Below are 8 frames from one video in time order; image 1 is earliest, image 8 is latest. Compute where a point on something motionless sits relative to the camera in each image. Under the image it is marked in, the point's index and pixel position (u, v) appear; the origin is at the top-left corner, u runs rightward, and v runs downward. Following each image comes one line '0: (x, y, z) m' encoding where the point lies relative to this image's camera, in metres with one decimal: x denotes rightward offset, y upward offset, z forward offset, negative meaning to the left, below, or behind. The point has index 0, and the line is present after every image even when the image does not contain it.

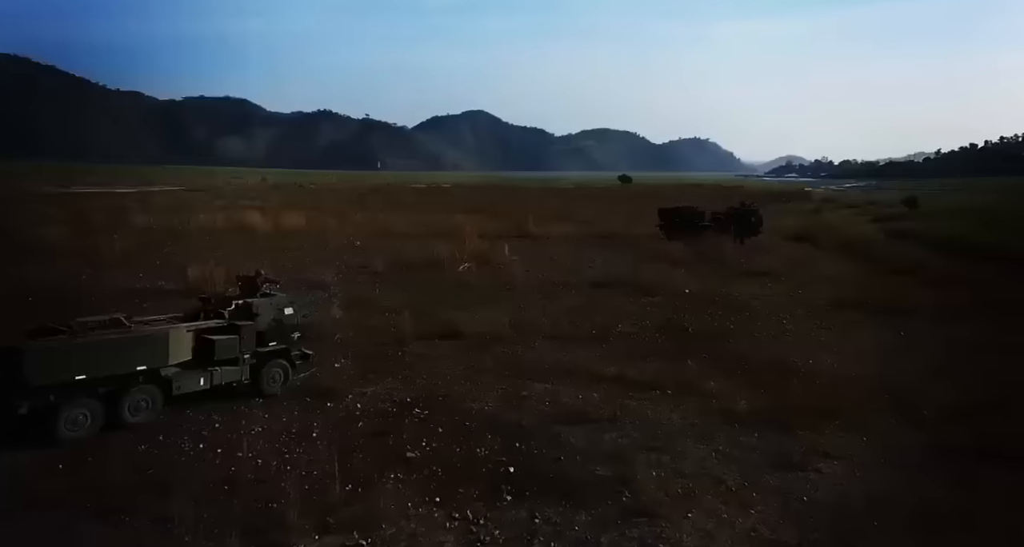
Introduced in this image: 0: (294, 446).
0: (-2.0, -1.6, +7.3) m
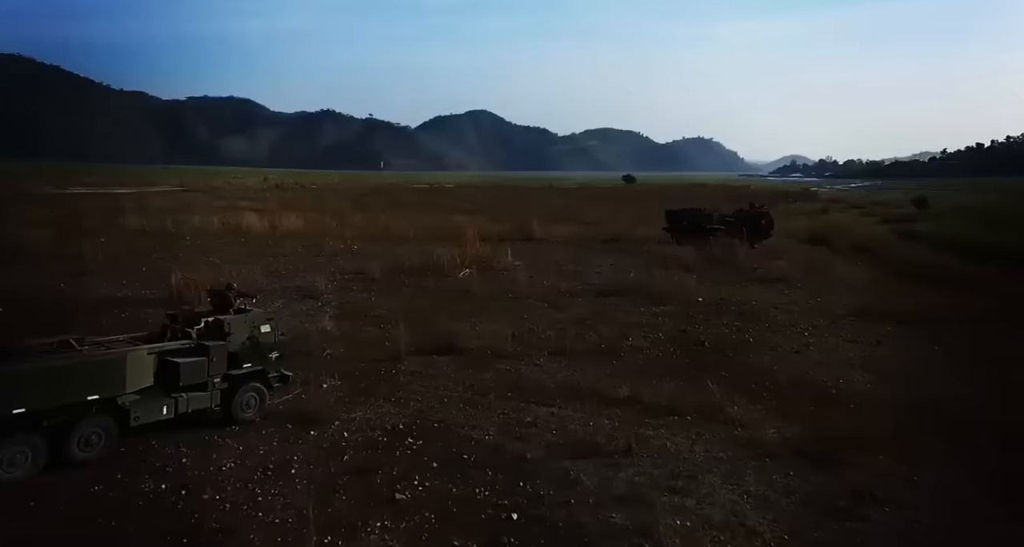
0: (-1.9, -1.7, +6.5) m
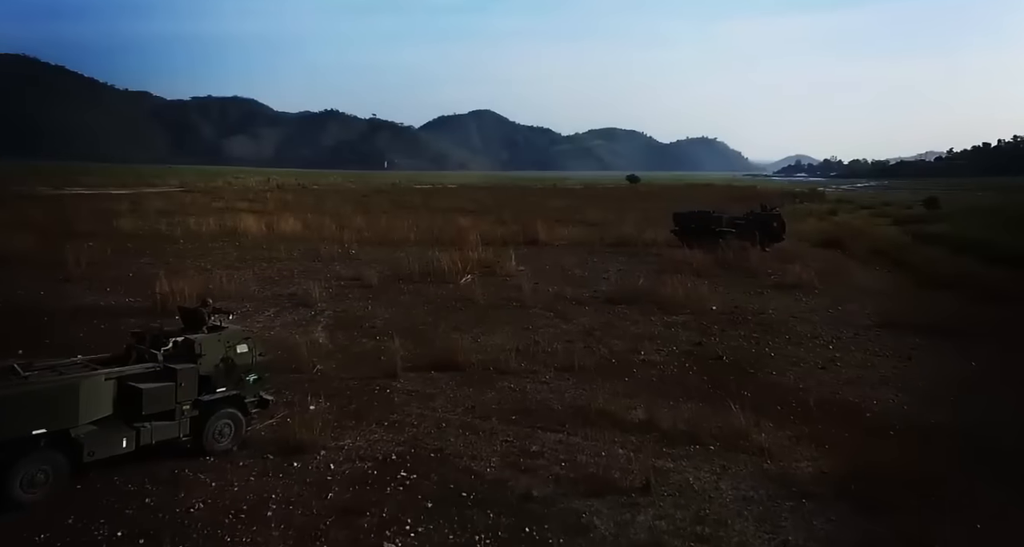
0: (-1.9, -1.8, +5.7) m
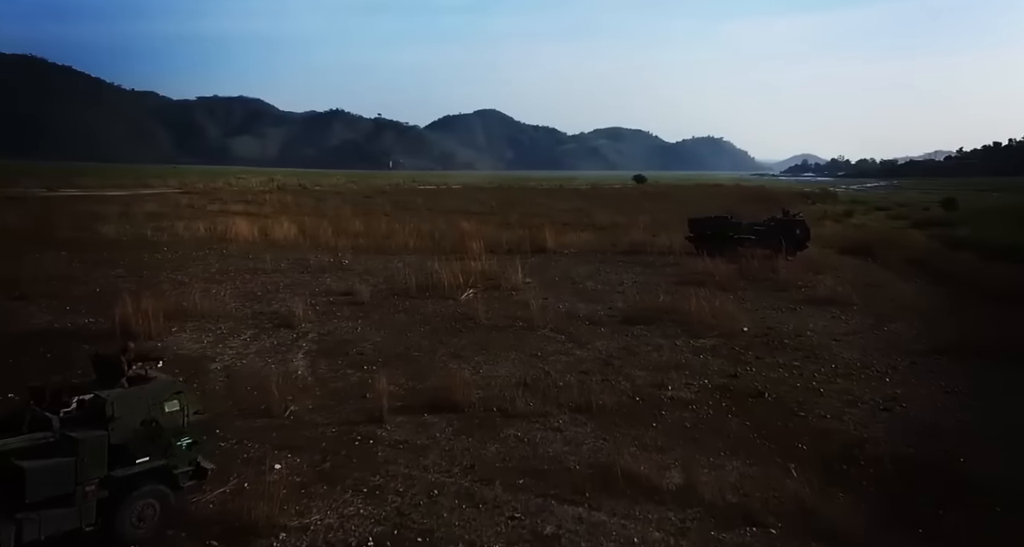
0: (-1.9, -2.1, +4.2) m
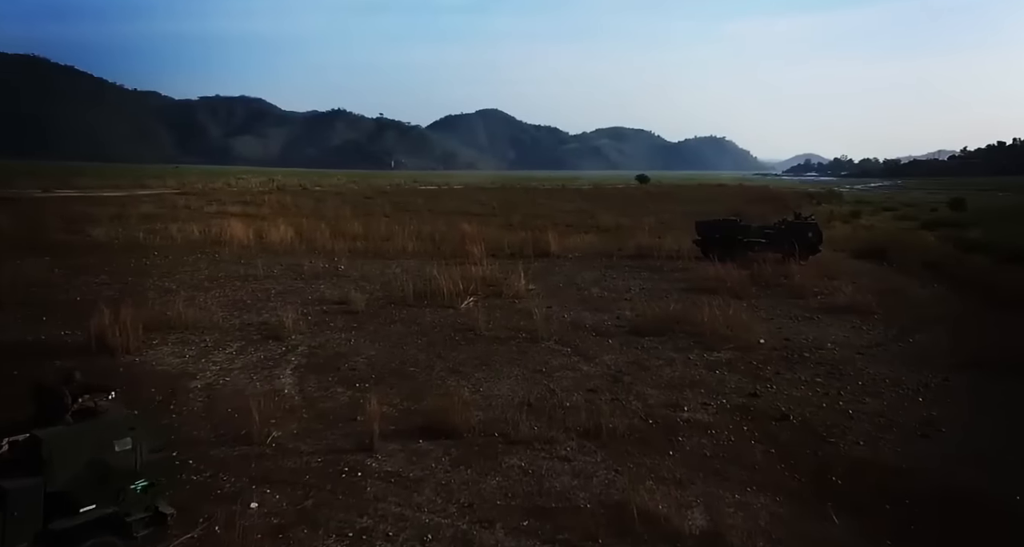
0: (-1.8, -2.2, +3.5) m
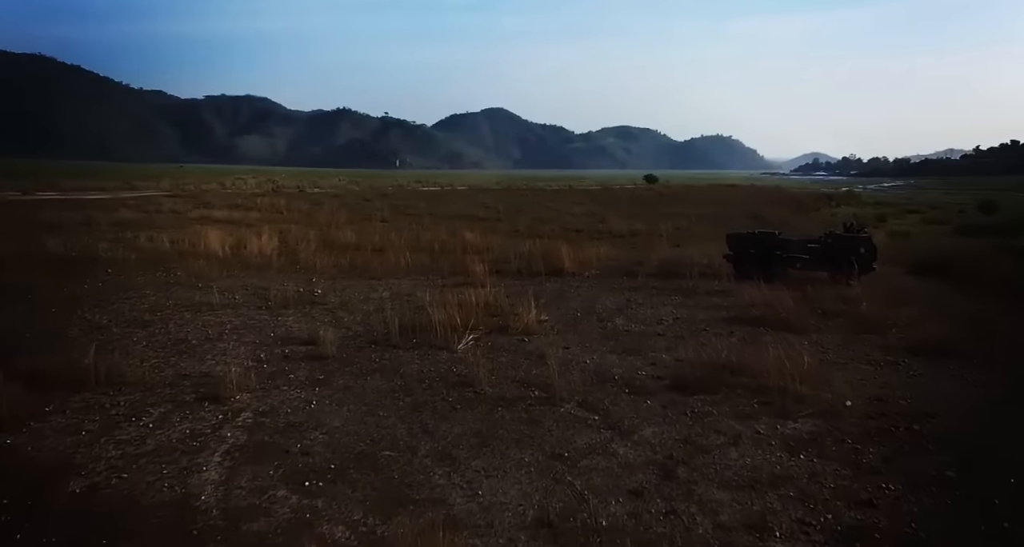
0: (-1.8, -2.7, +0.8) m
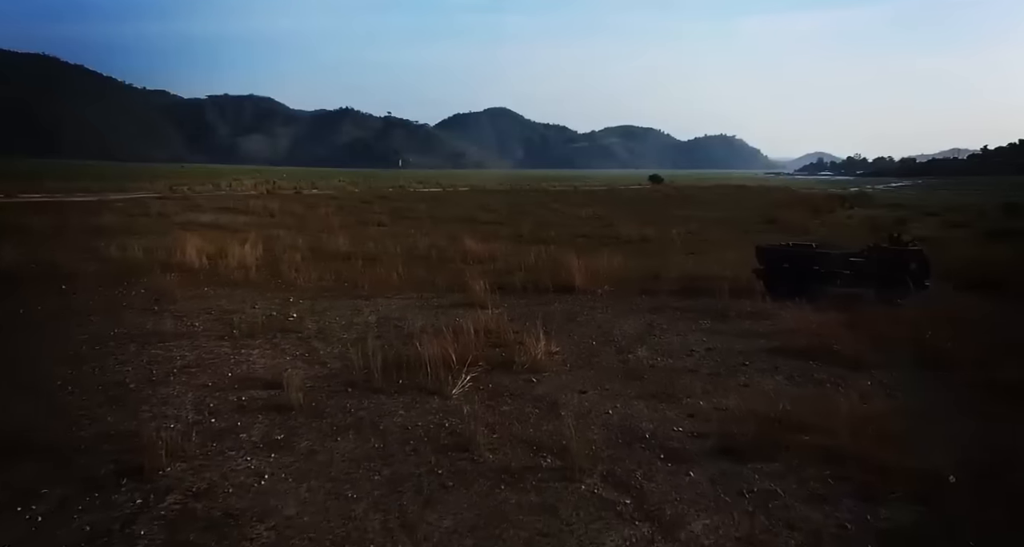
0: (-1.8, -3.0, -1.2) m
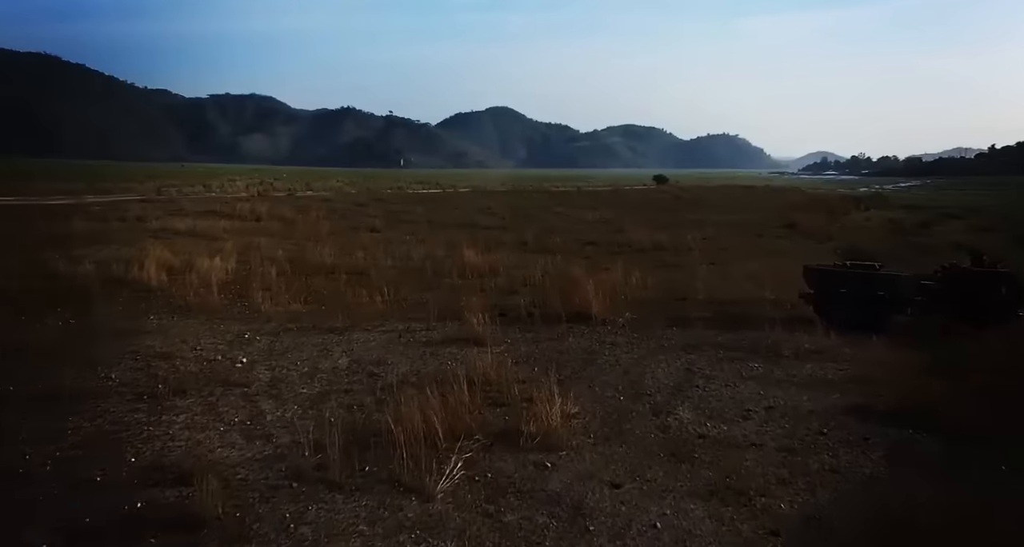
0: (-1.7, -3.5, -3.8) m
